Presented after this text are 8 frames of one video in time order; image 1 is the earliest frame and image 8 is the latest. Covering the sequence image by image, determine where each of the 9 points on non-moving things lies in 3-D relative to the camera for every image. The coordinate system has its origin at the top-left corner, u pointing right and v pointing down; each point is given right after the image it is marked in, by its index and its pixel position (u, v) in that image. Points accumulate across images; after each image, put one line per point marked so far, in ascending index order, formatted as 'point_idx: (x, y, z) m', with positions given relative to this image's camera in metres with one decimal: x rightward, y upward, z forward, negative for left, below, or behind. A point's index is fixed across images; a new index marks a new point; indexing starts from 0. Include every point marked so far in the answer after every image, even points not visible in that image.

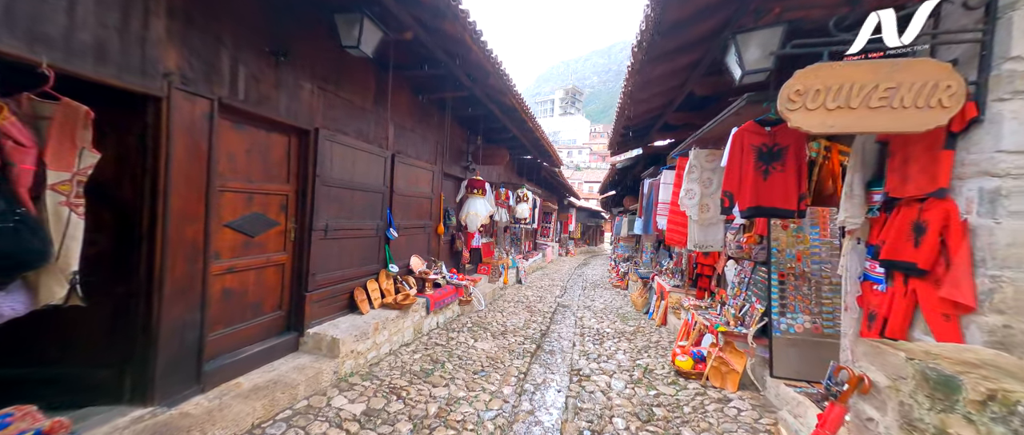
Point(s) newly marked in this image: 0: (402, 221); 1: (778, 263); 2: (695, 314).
0: (-1.4, -0.1, +4.5) m
1: (+2.4, -0.4, +3.2) m
2: (+2.1, -1.1, +4.2) m
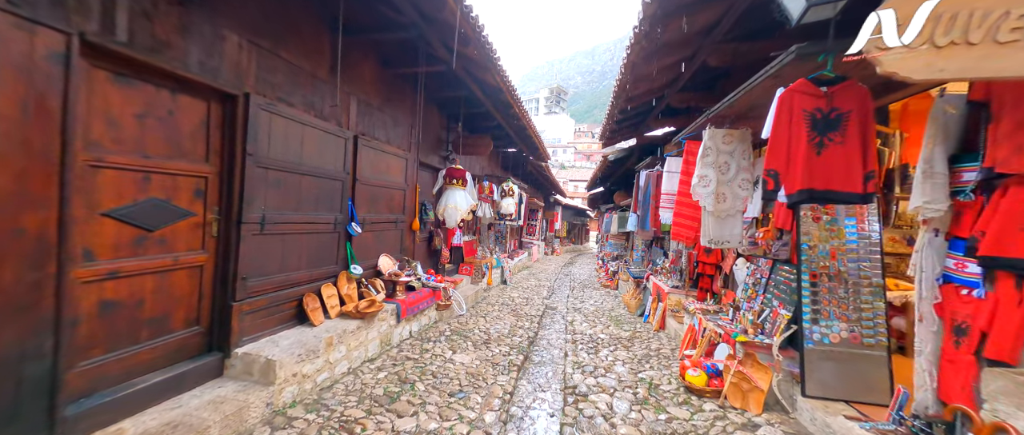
0: (-1.6, 0.0, +3.9) m
1: (+2.2, -0.3, +2.7) m
2: (+2.0, -1.0, +3.7) m
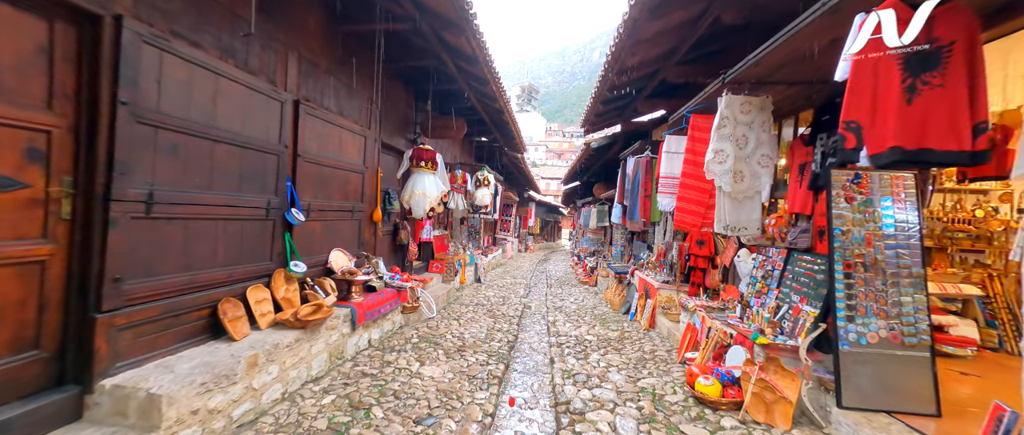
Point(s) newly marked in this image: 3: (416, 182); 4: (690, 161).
0: (-1.8, +0.1, +3.2) m
1: (+2.1, -0.2, +2.3) m
2: (+1.8, -0.9, +3.3) m
3: (-1.0, +0.4, +4.0) m
4: (+1.5, +0.5, +3.0) m
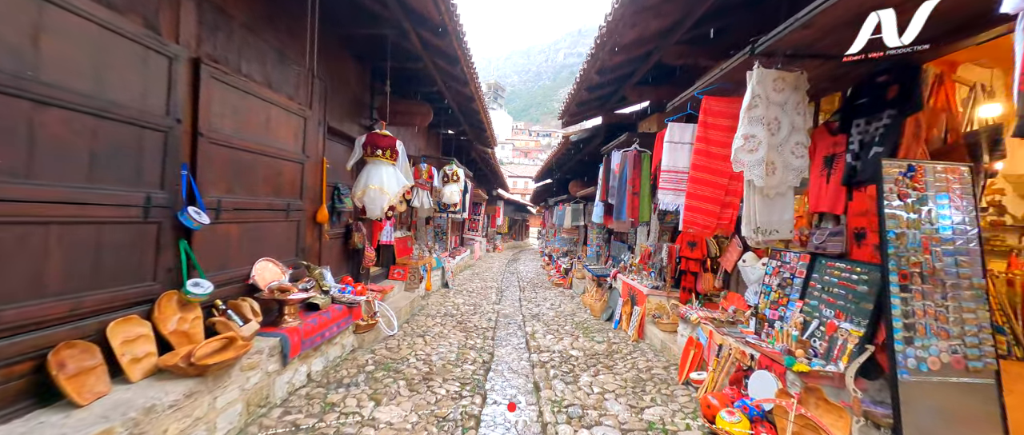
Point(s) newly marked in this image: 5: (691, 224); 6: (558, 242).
0: (-1.9, +0.1, +2.4) m
1: (+2.0, -0.2, +1.9) m
2: (+1.6, -0.9, +2.9) m
3: (-1.3, +0.4, +3.2) m
4: (+1.3, +0.5, +2.5) m
5: (+1.3, 0.0, +2.6) m
6: (+1.5, -0.8, +11.8) m
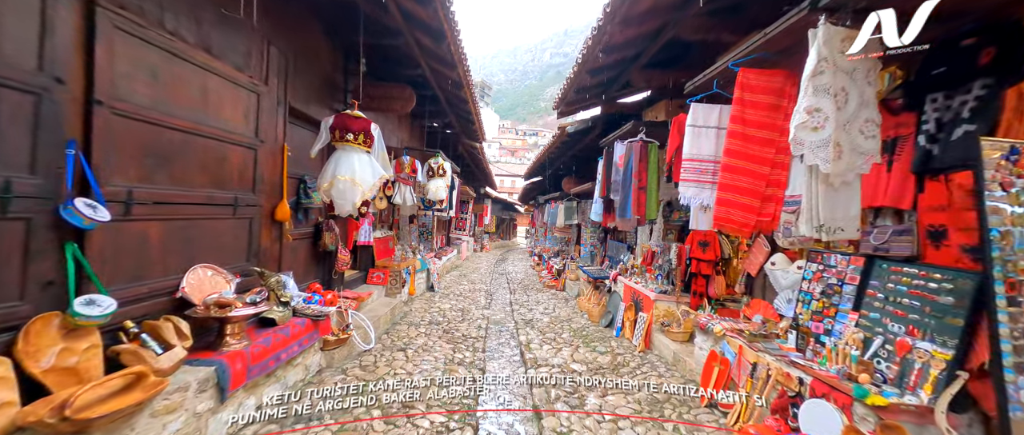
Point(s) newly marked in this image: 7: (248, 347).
0: (-1.9, +0.2, +1.9) m
1: (+2.1, -0.2, +1.5) m
2: (+1.6, -0.9, +2.4) m
3: (-1.3, +0.4, +2.7) m
4: (+1.3, +0.5, +2.1) m
5: (+1.3, 0.0, +2.1) m
6: (+1.2, -0.7, +11.4) m
7: (-1.6, -0.8, +2.2) m
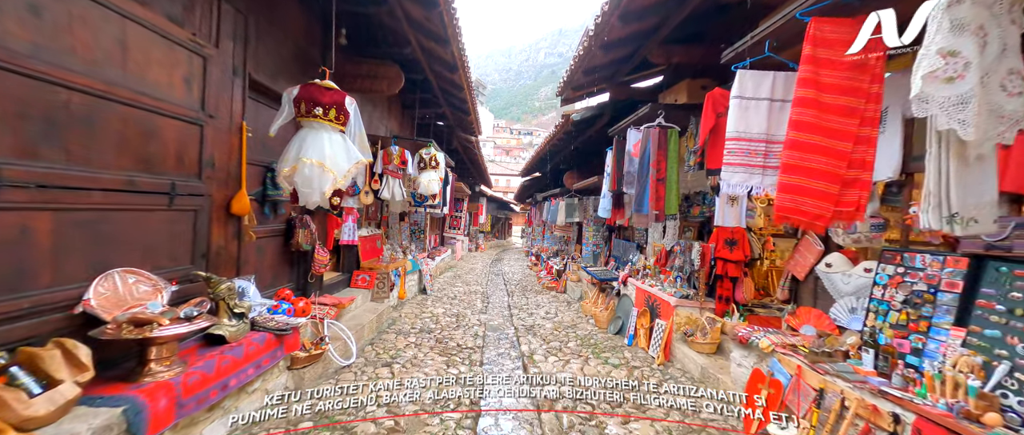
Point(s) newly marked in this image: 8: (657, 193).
0: (-1.9, +0.2, +1.4) m
1: (+2.1, -0.1, +1.1) m
2: (+1.6, -0.8, +2.0) m
3: (-1.3, +0.4, +2.2) m
4: (+1.4, +0.5, +1.7) m
5: (+1.3, 0.0, +1.7) m
6: (+1.1, -0.7, +10.9) m
7: (-1.6, -0.7, +1.7) m
8: (+1.4, +0.2, +3.4) m
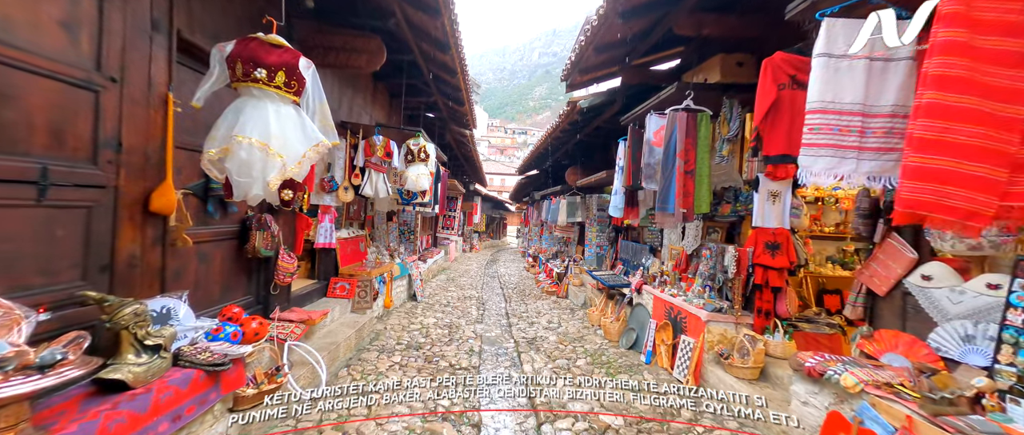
0: (-1.8, +0.2, +0.8) m
1: (+2.2, -0.1, +0.6) m
2: (+1.7, -0.8, +1.5) m
3: (-1.2, +0.5, +1.7) m
4: (+1.4, +0.6, +1.1) m
5: (+1.4, 0.0, +1.1) m
6: (+1.0, -0.7, +10.4) m
7: (-1.5, -0.7, +1.1) m
8: (+1.4, +0.2, +2.9) m
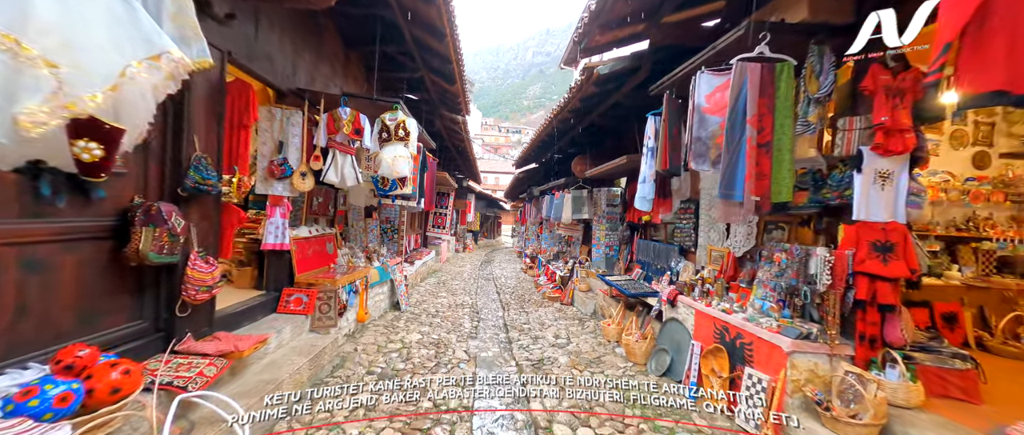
0: (-1.7, +0.3, -0.1) m
1: (+2.2, -0.1, -0.3) m
2: (+1.7, -0.8, +0.7) m
3: (-1.2, +0.5, +0.8) m
4: (+1.5, +0.6, +0.3) m
5: (+1.4, +0.1, +0.3) m
6: (+0.9, -0.6, +9.6) m
7: (-1.5, -0.7, +0.3) m
8: (+1.4, +0.3, +2.1) m
